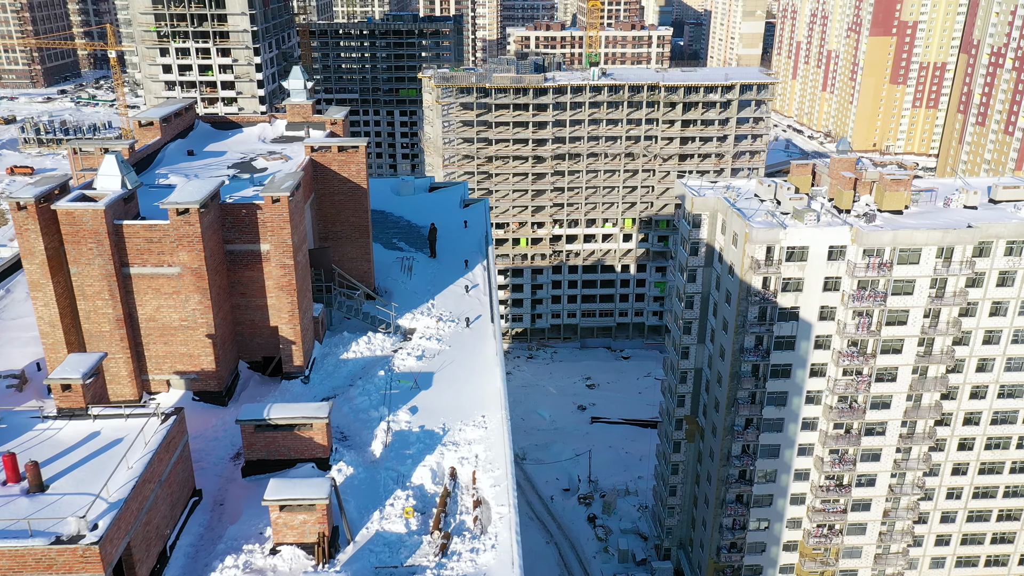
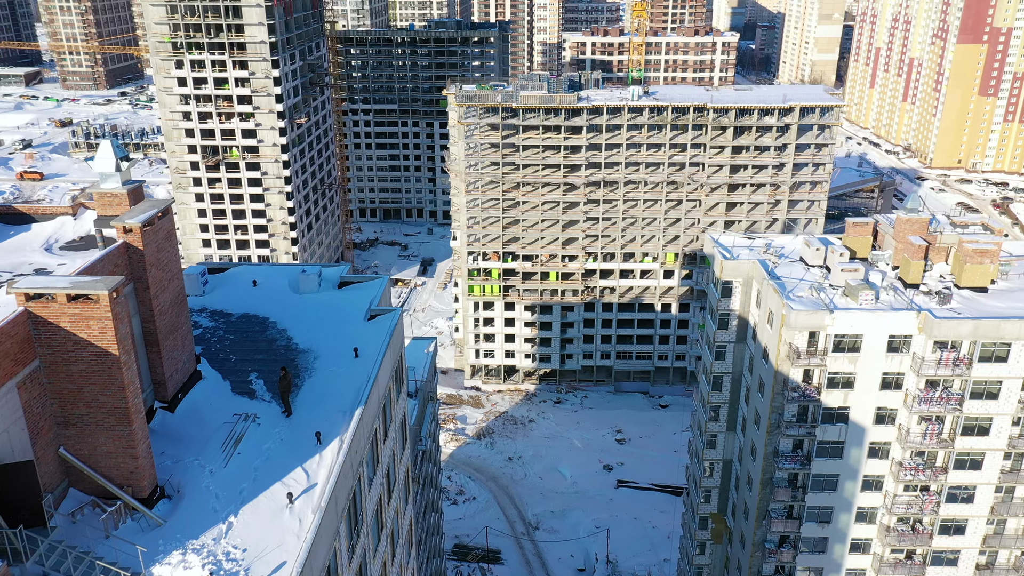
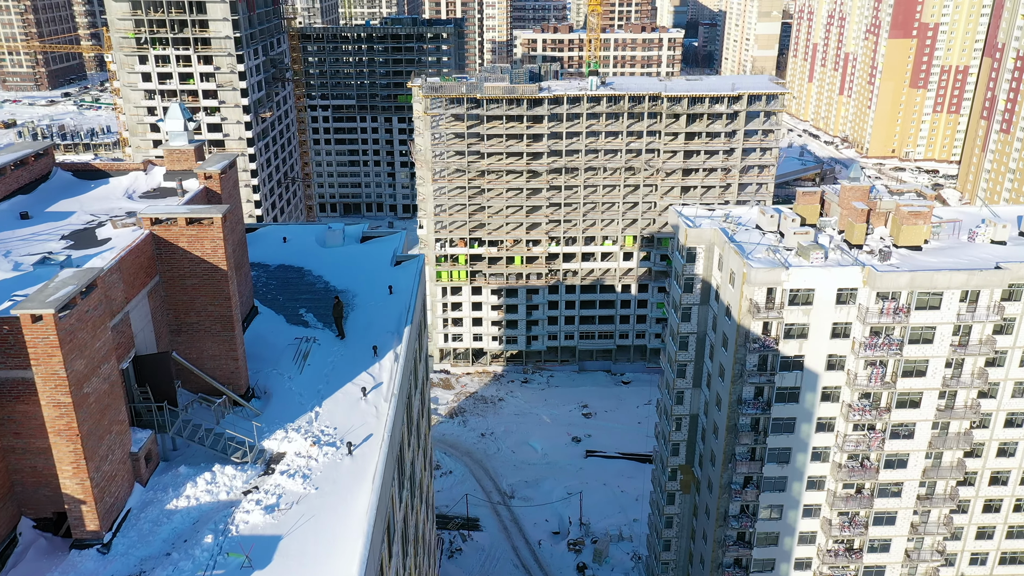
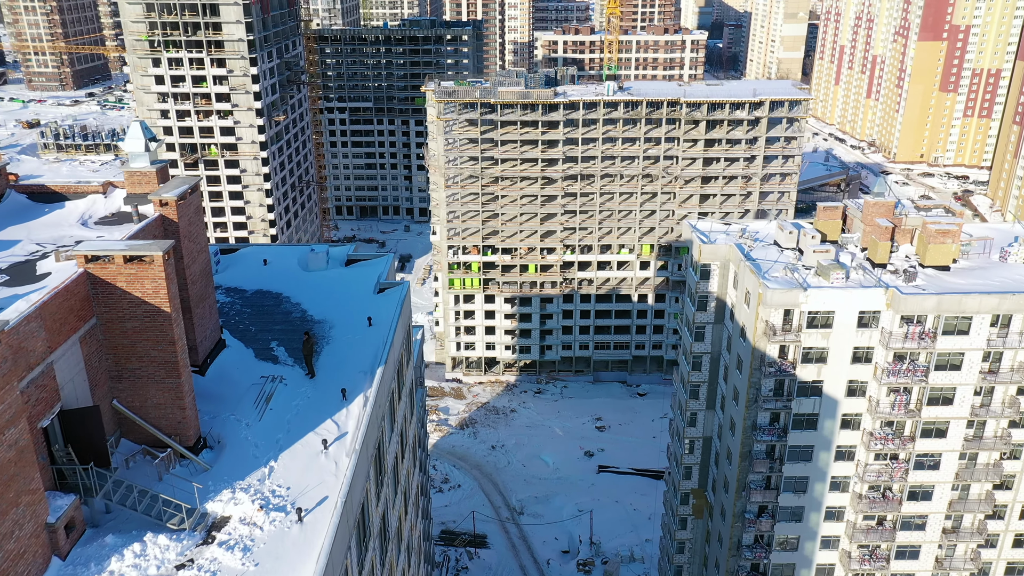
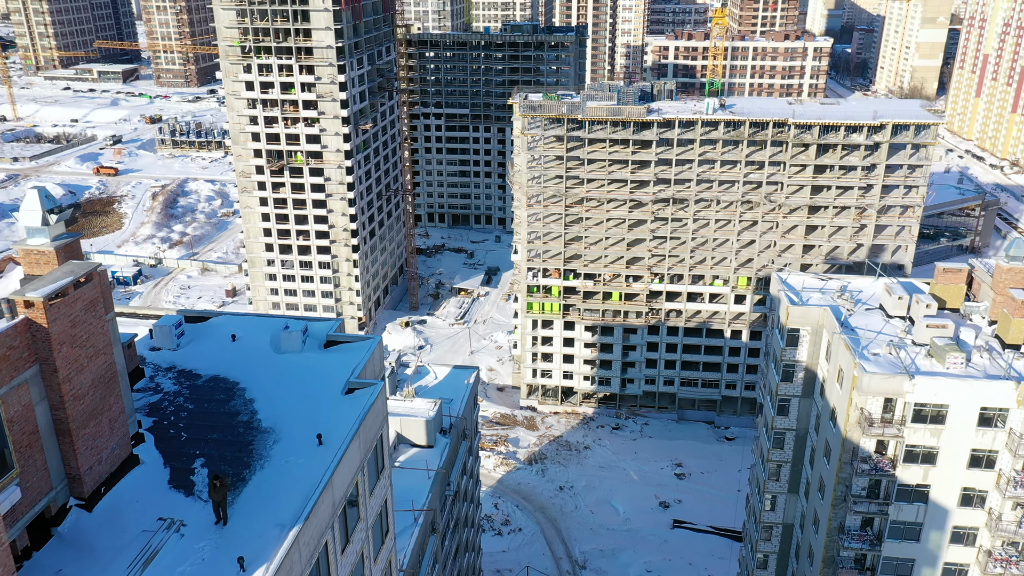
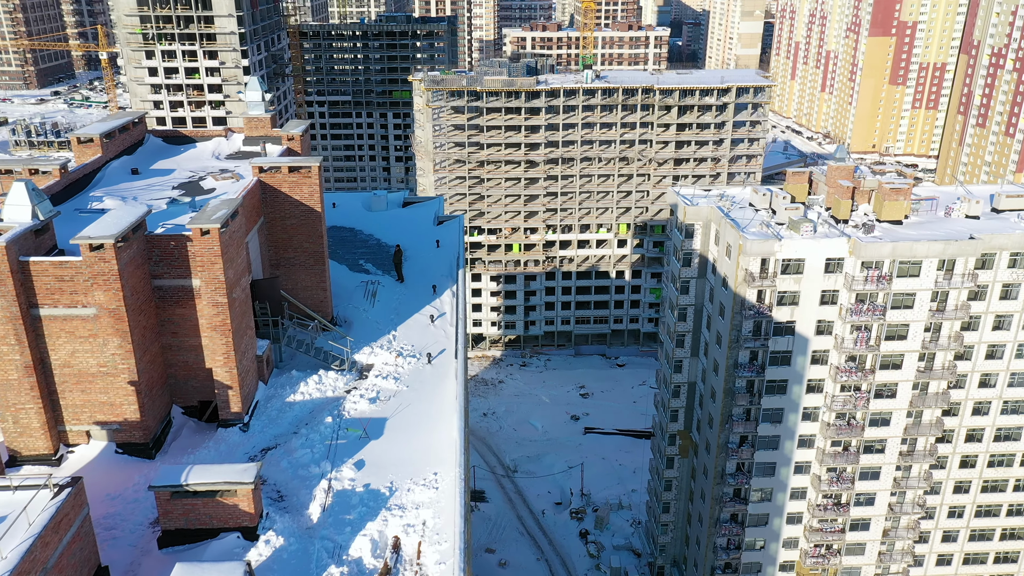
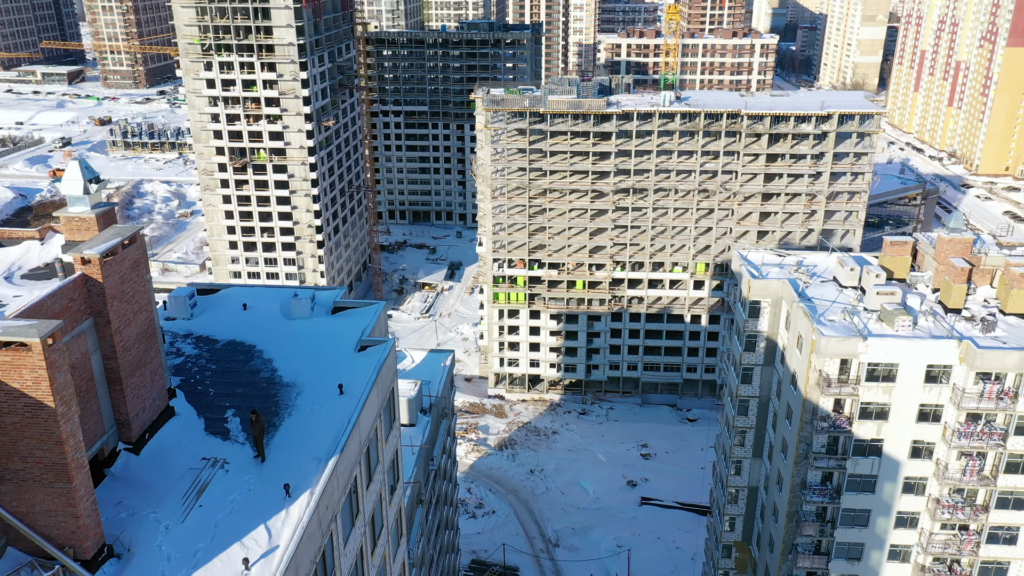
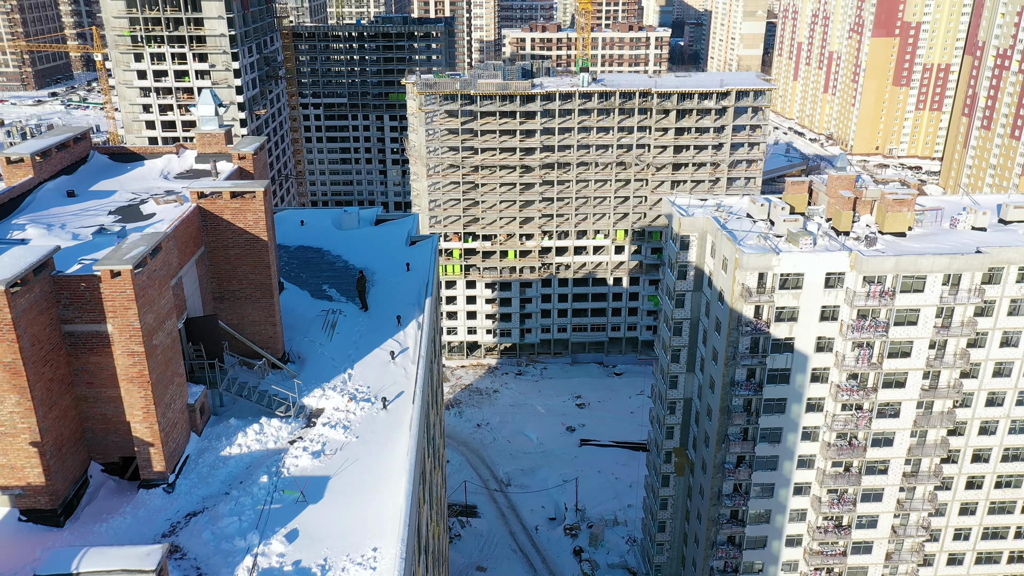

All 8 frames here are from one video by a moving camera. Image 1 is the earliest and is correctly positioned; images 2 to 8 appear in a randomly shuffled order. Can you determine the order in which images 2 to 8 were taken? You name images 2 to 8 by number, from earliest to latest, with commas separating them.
6, 8, 3, 4, 2, 7, 5
